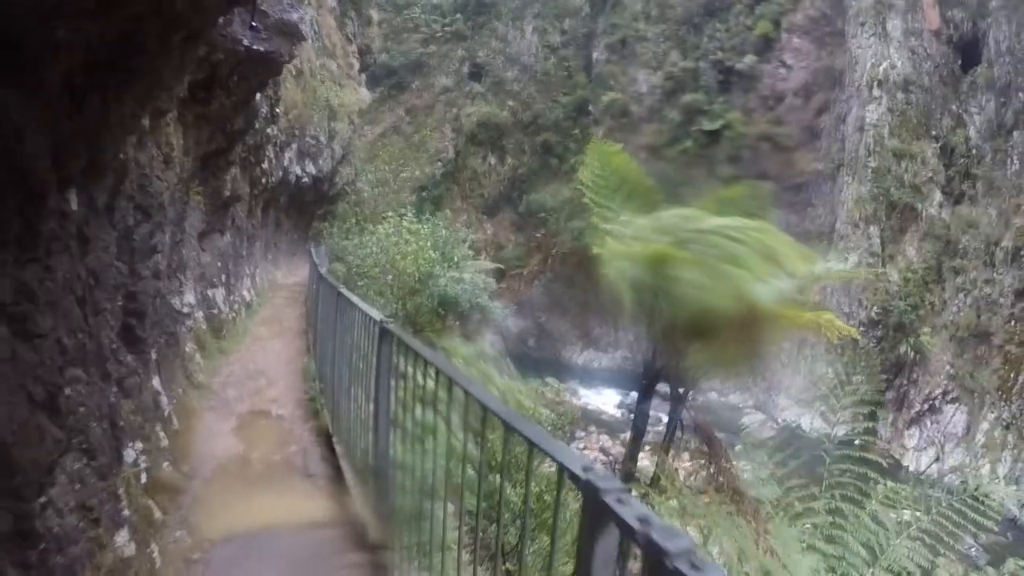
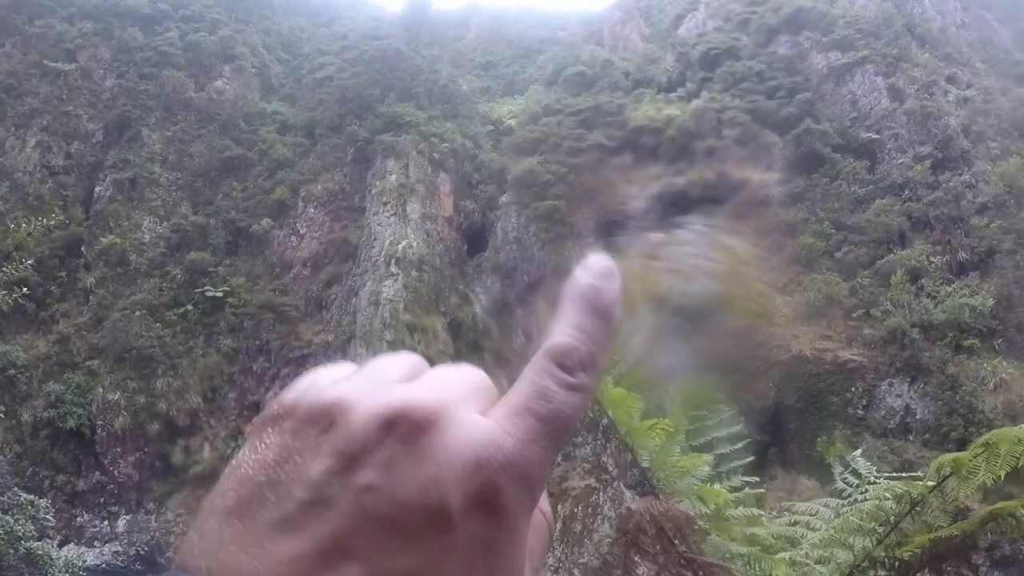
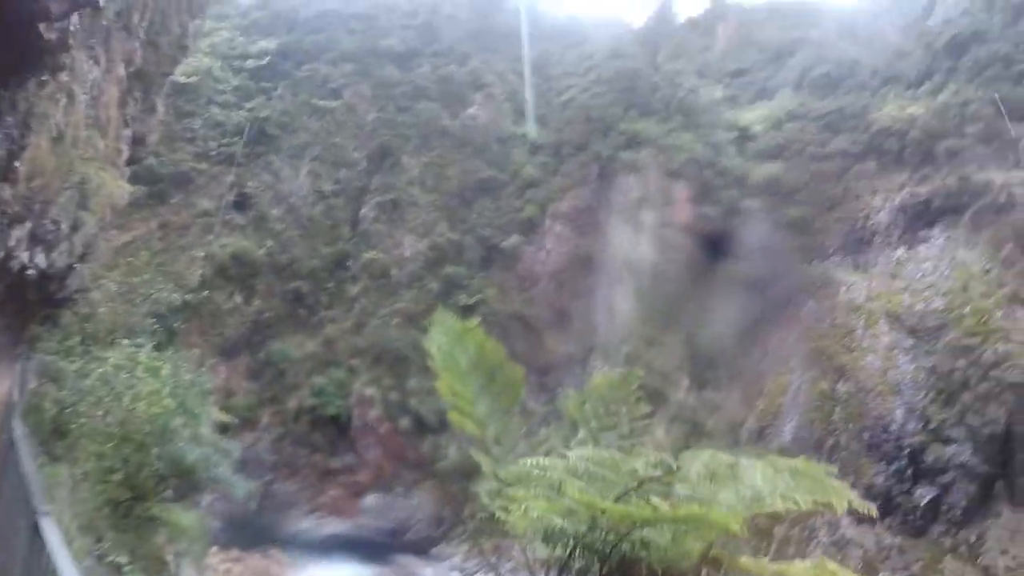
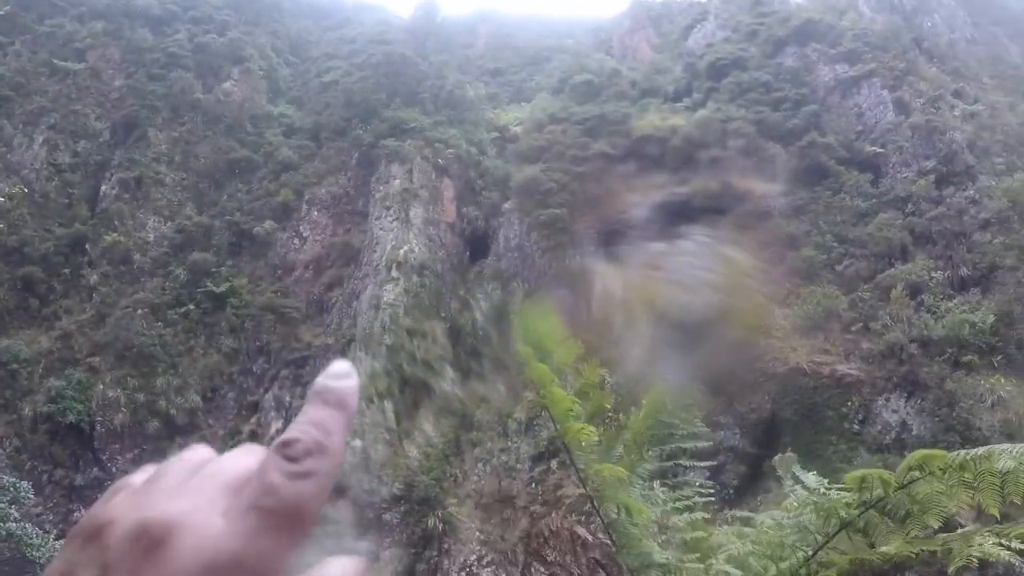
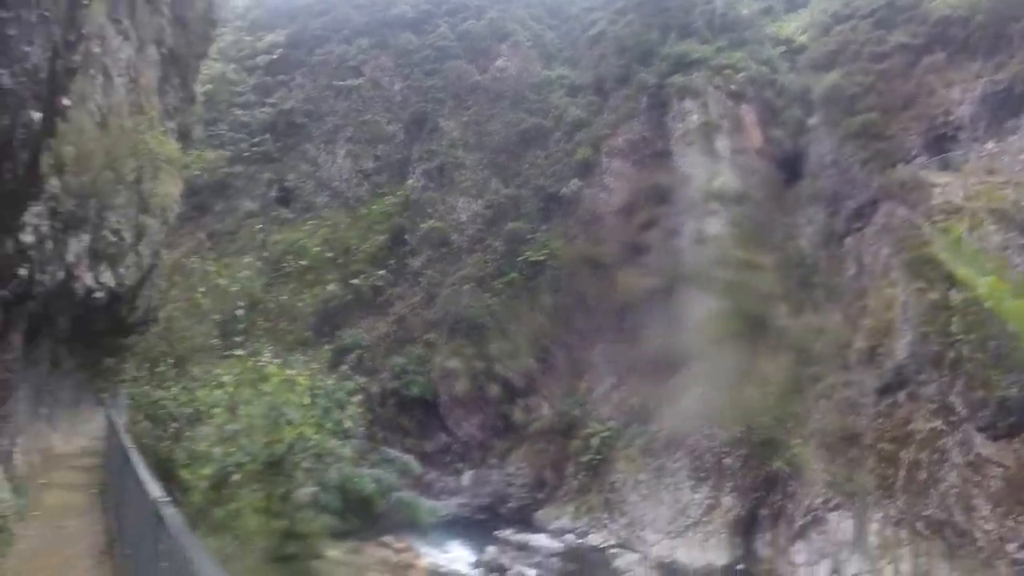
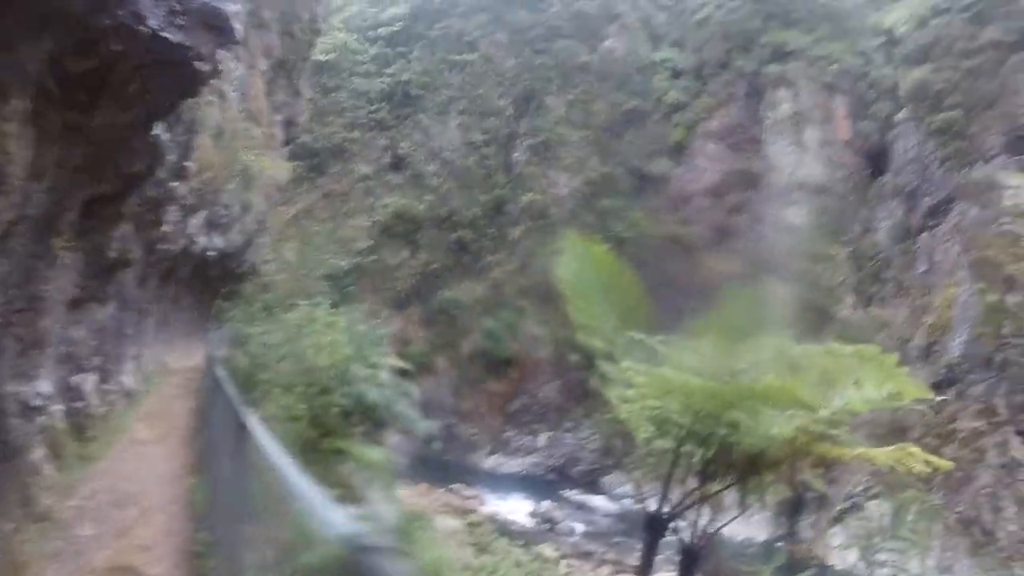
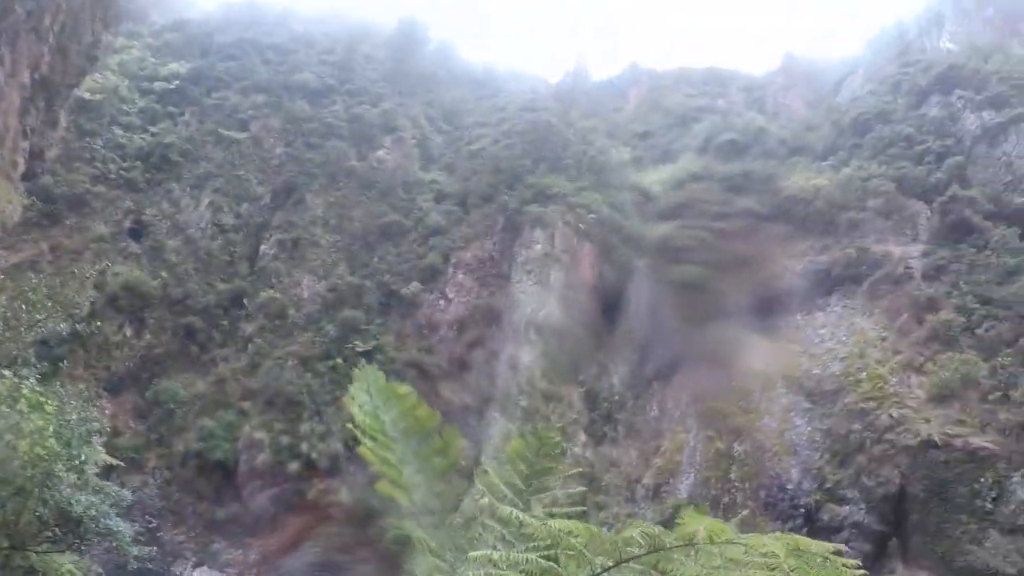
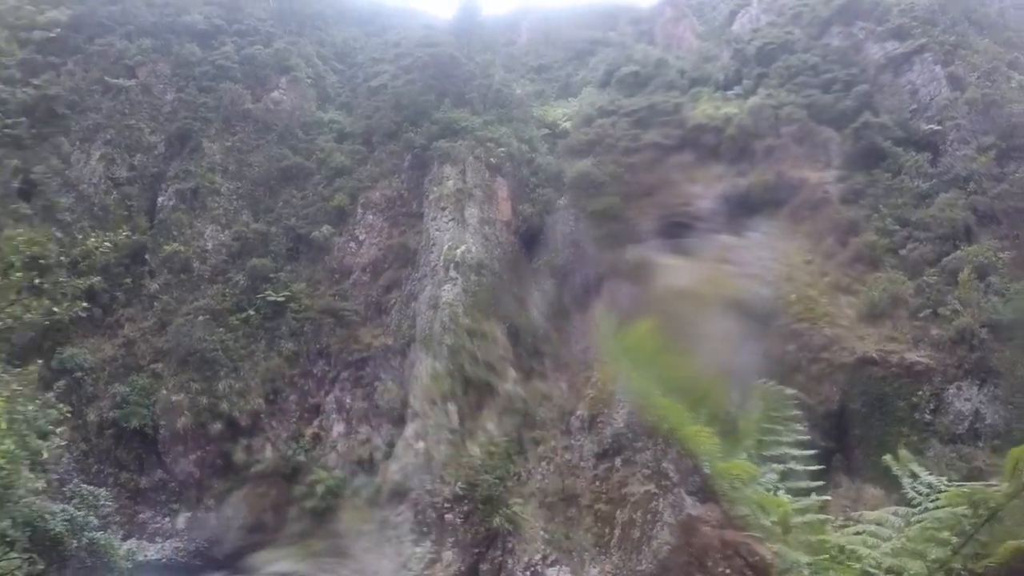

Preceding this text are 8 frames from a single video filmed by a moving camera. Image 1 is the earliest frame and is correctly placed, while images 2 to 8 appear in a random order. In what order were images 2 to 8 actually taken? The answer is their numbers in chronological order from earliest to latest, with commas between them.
6, 3, 7, 4, 2, 8, 5
